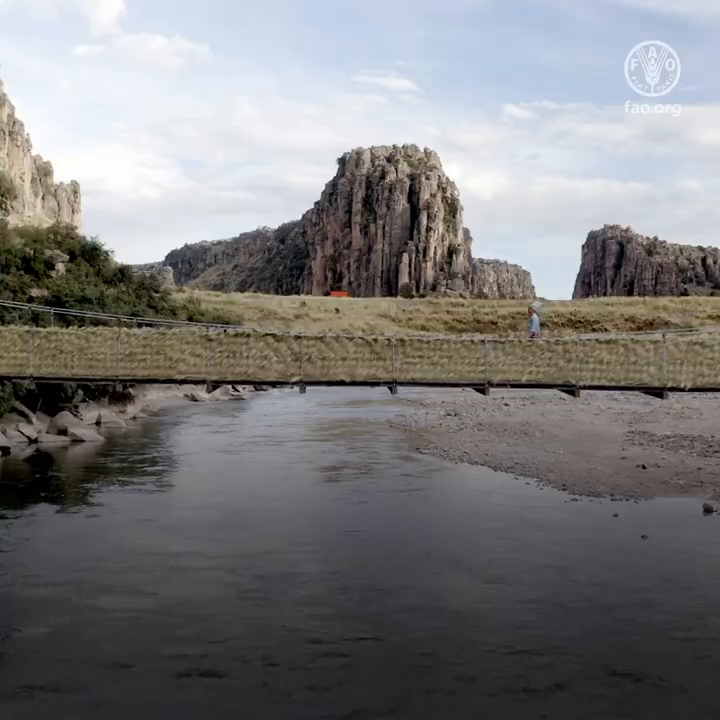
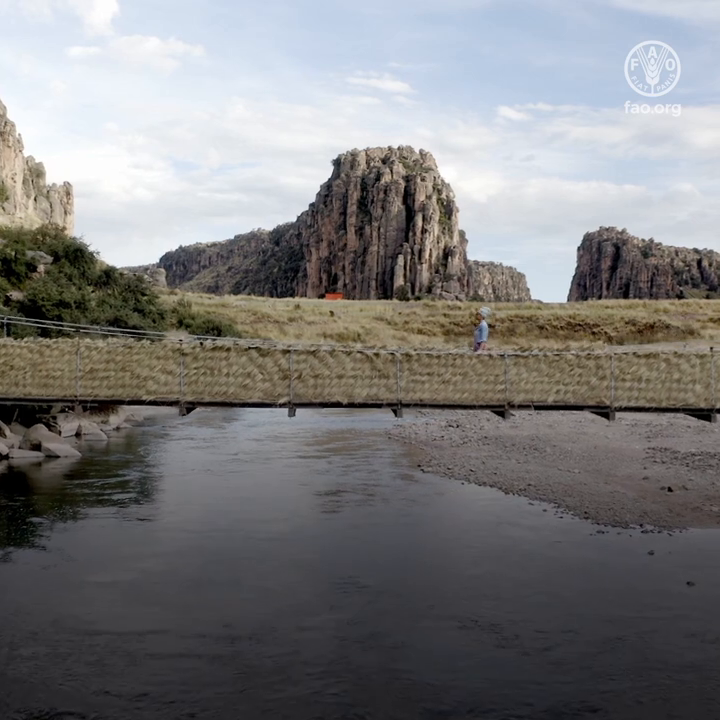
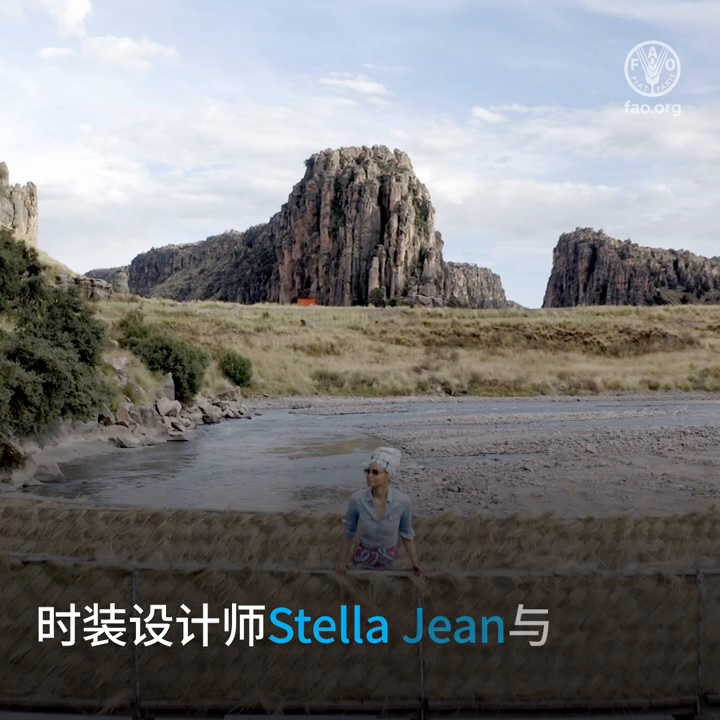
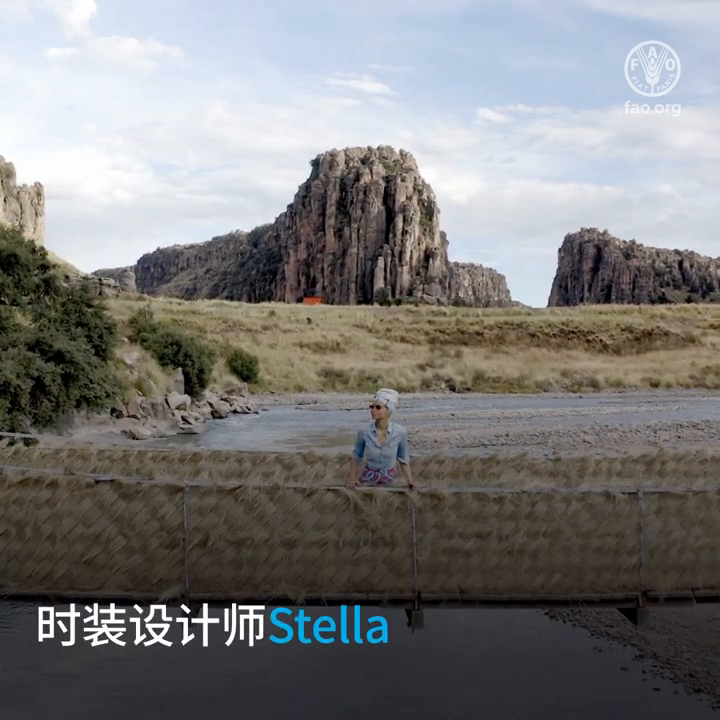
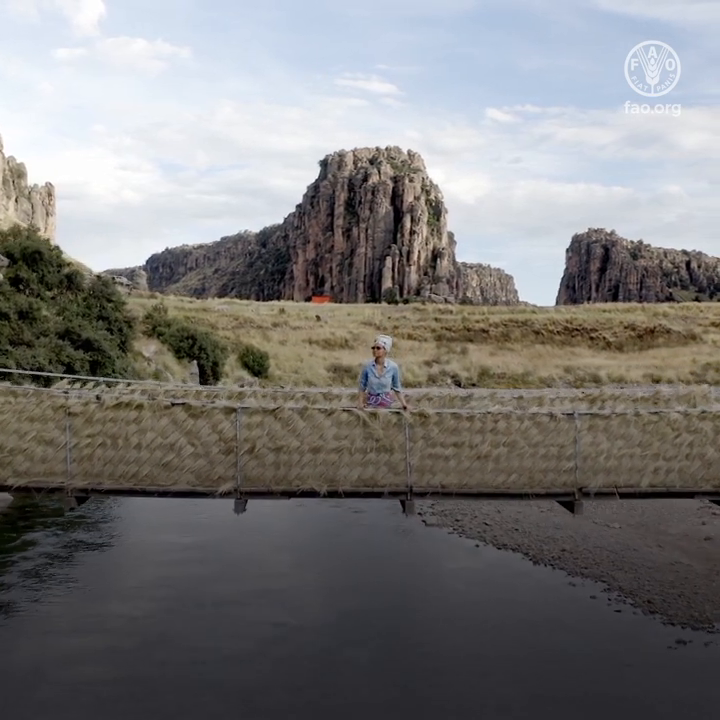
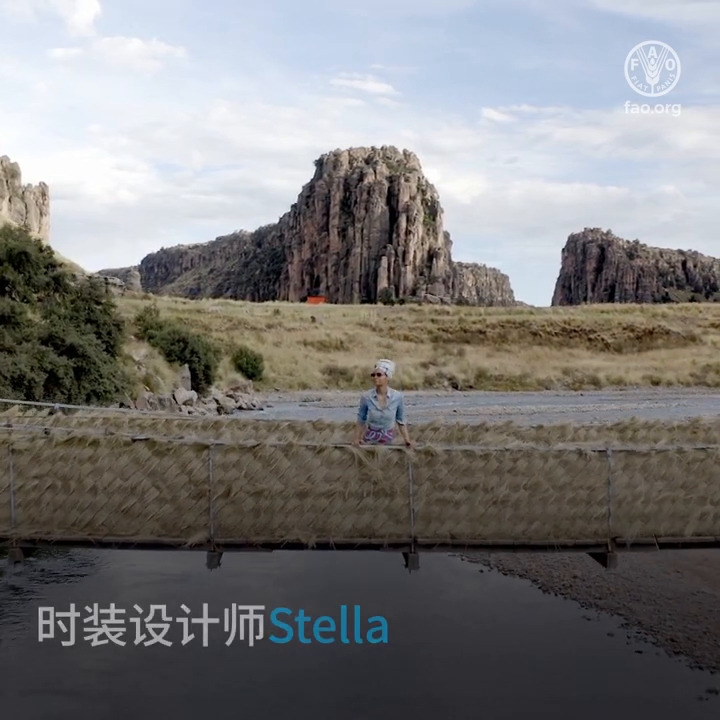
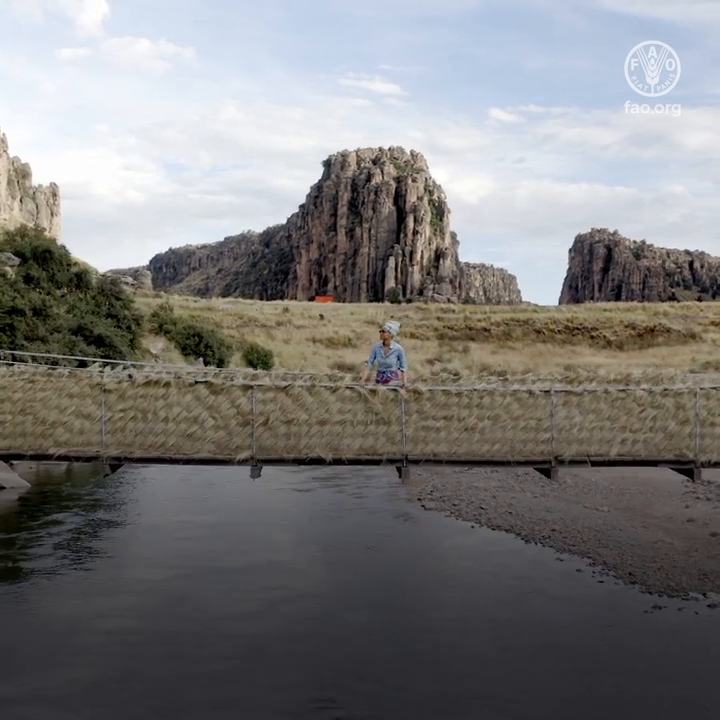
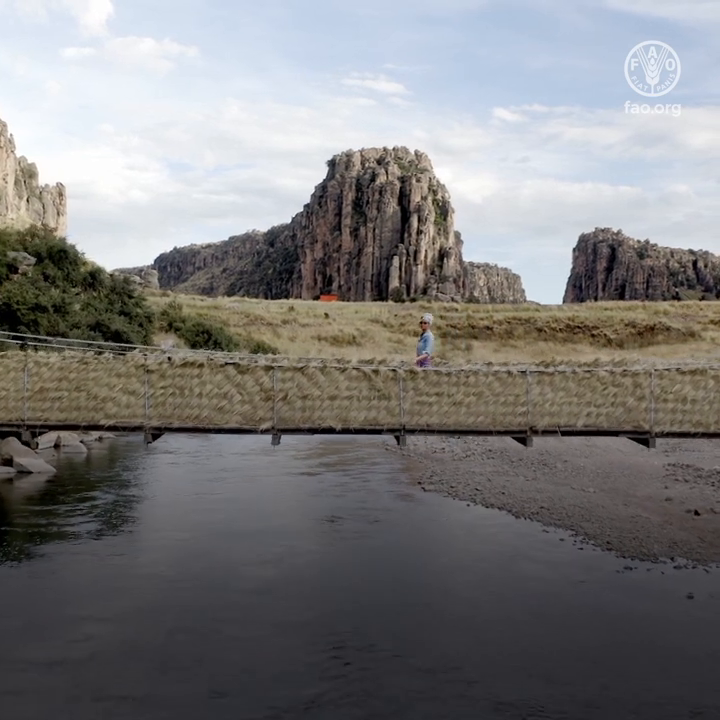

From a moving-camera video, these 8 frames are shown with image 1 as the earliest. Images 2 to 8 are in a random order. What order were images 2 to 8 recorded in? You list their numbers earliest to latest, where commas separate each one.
2, 8, 7, 5, 6, 4, 3
